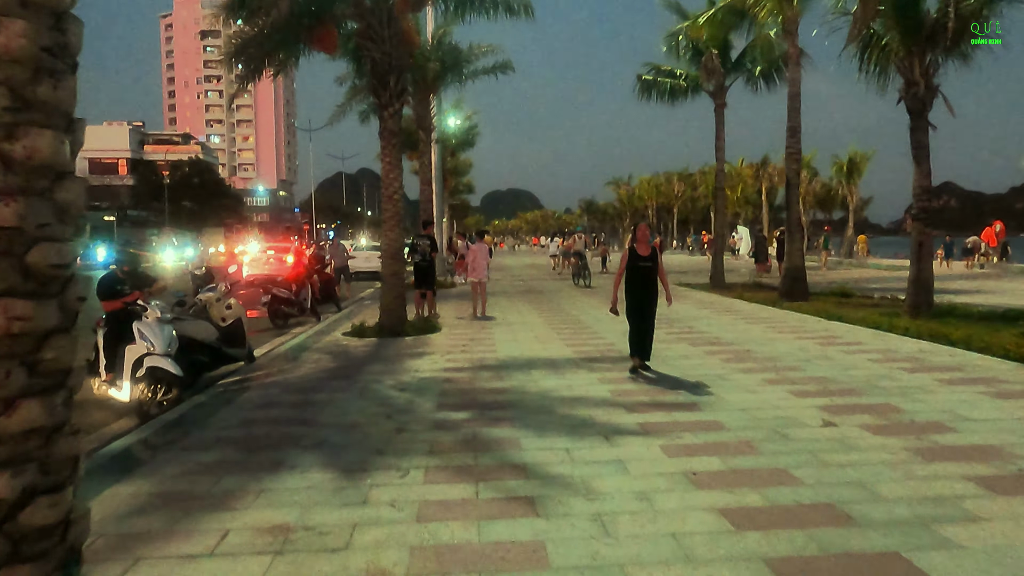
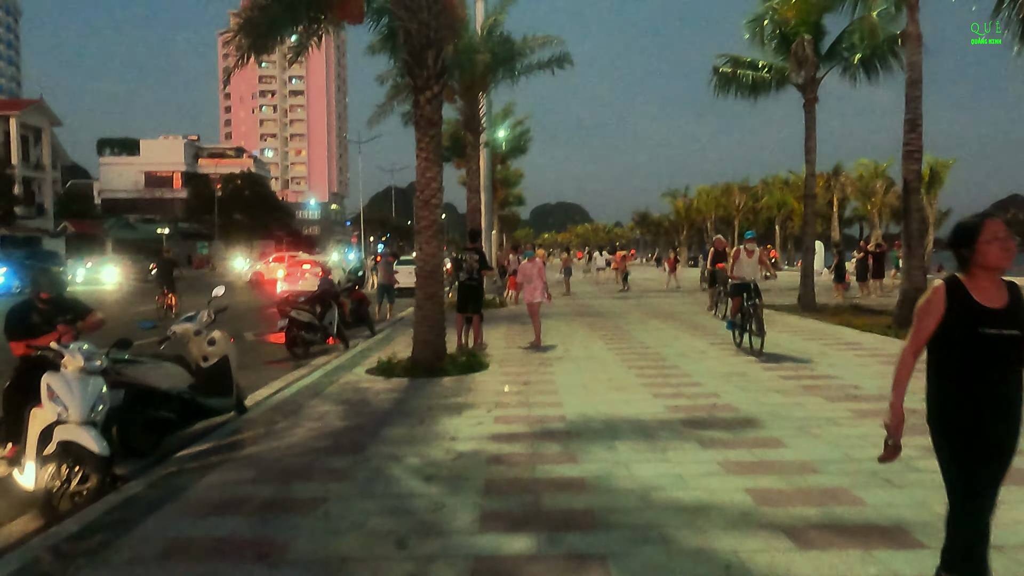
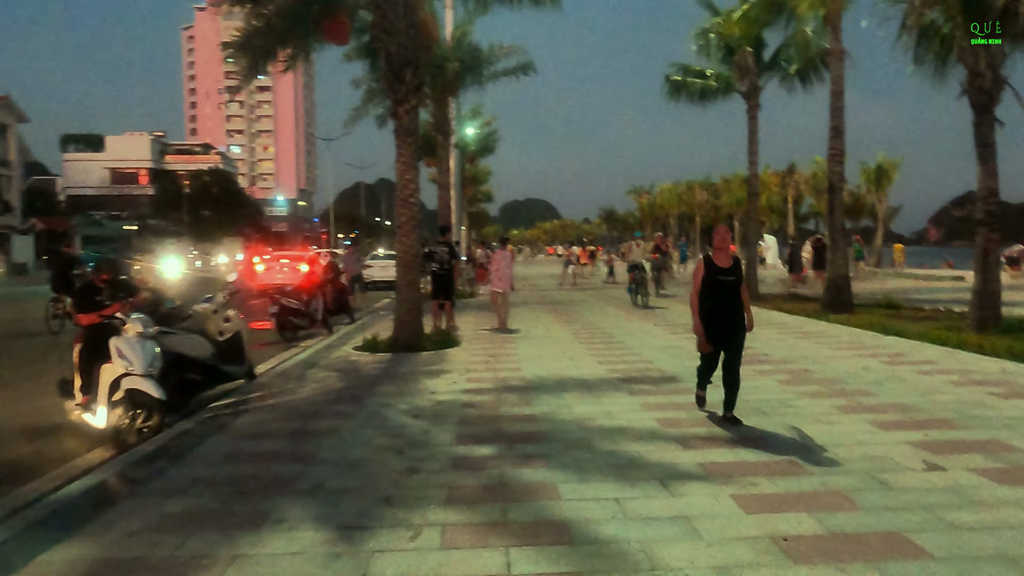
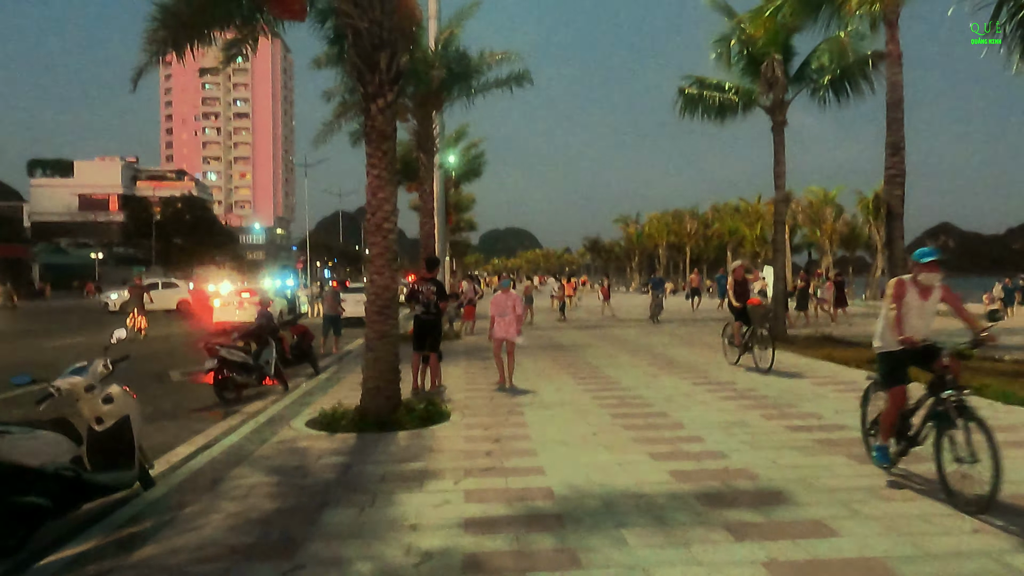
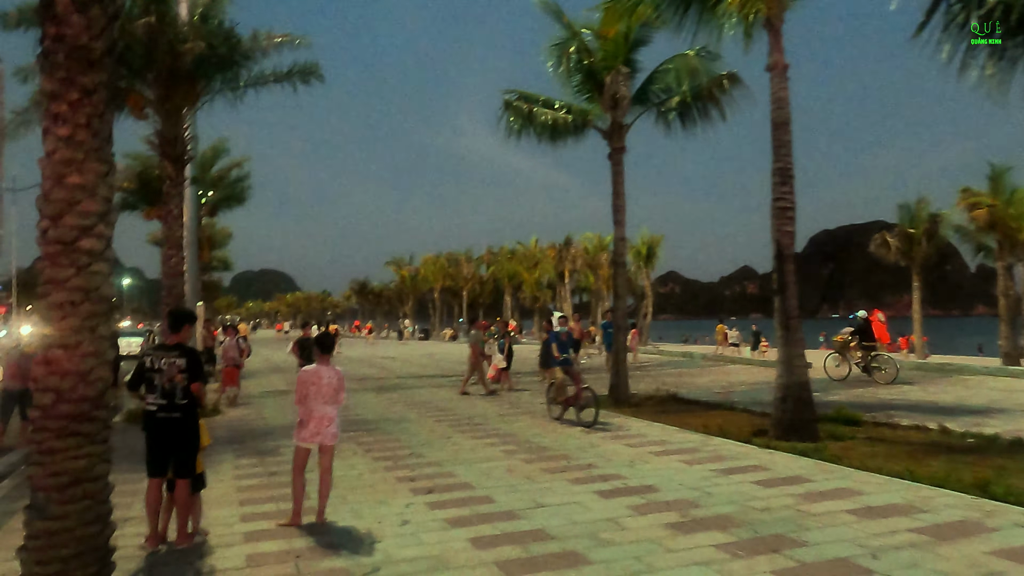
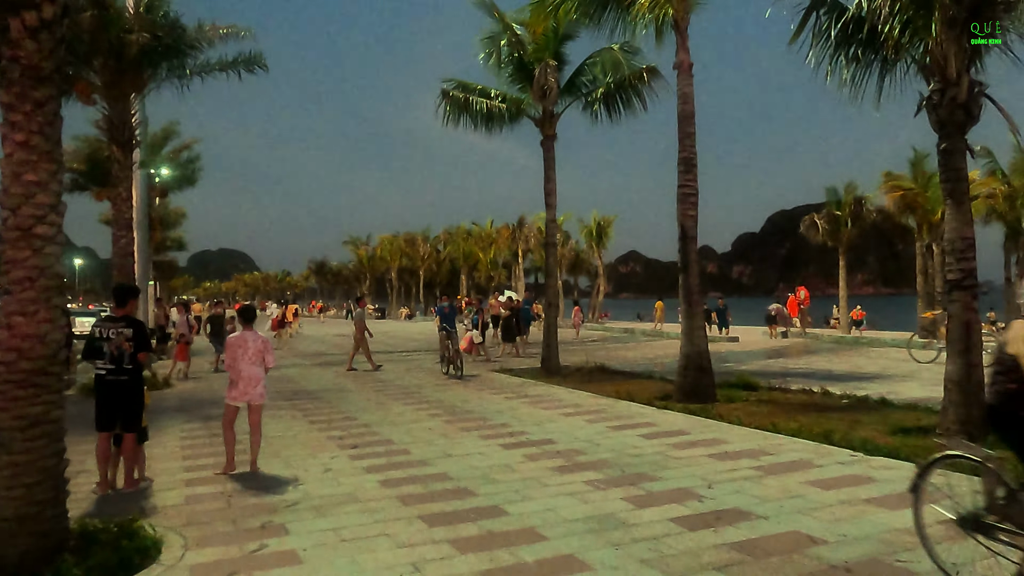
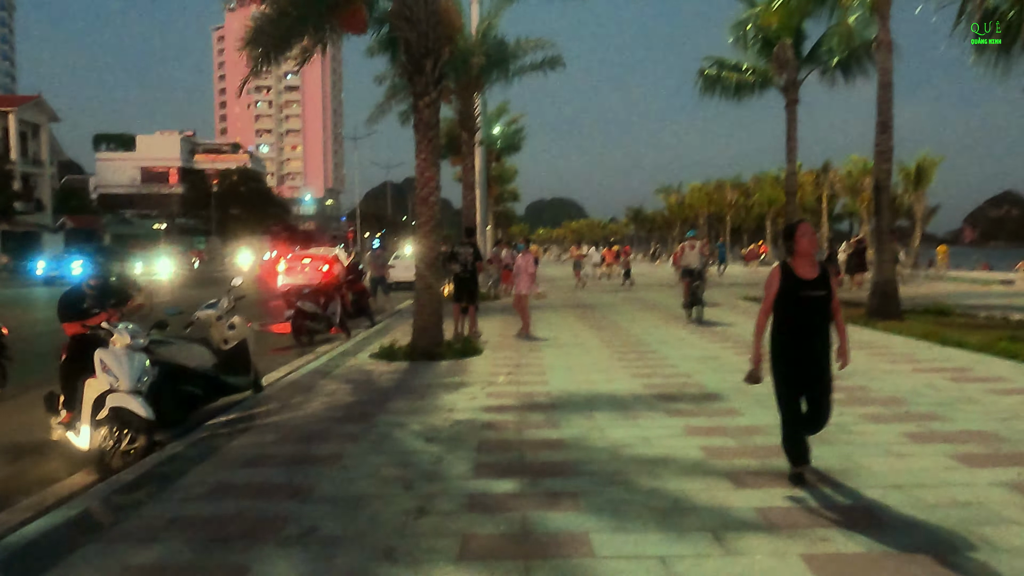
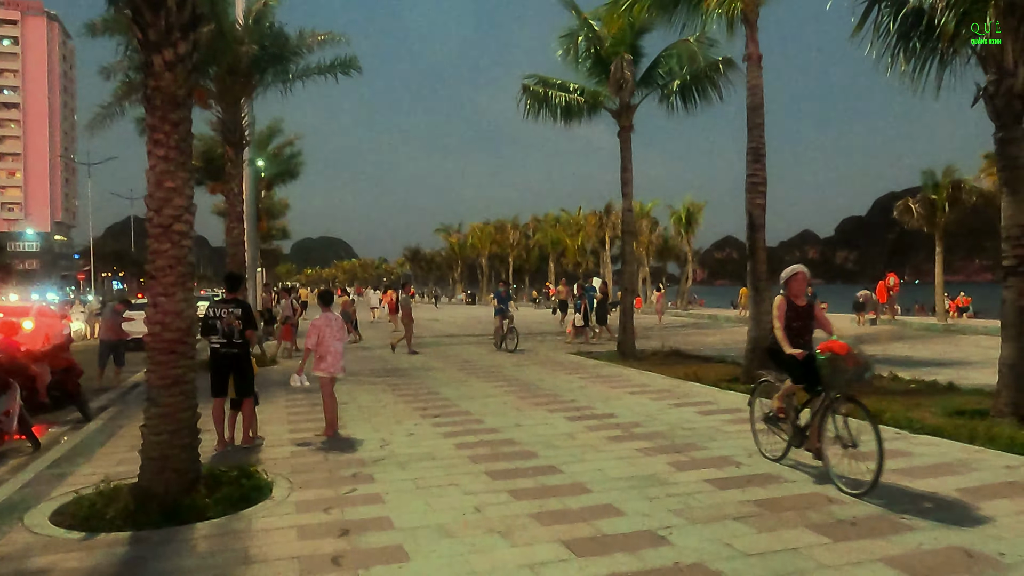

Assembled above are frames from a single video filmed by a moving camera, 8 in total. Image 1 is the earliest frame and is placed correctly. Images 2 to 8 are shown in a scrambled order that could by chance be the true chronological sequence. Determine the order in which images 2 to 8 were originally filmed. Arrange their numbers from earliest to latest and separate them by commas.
3, 7, 2, 4, 8, 6, 5
